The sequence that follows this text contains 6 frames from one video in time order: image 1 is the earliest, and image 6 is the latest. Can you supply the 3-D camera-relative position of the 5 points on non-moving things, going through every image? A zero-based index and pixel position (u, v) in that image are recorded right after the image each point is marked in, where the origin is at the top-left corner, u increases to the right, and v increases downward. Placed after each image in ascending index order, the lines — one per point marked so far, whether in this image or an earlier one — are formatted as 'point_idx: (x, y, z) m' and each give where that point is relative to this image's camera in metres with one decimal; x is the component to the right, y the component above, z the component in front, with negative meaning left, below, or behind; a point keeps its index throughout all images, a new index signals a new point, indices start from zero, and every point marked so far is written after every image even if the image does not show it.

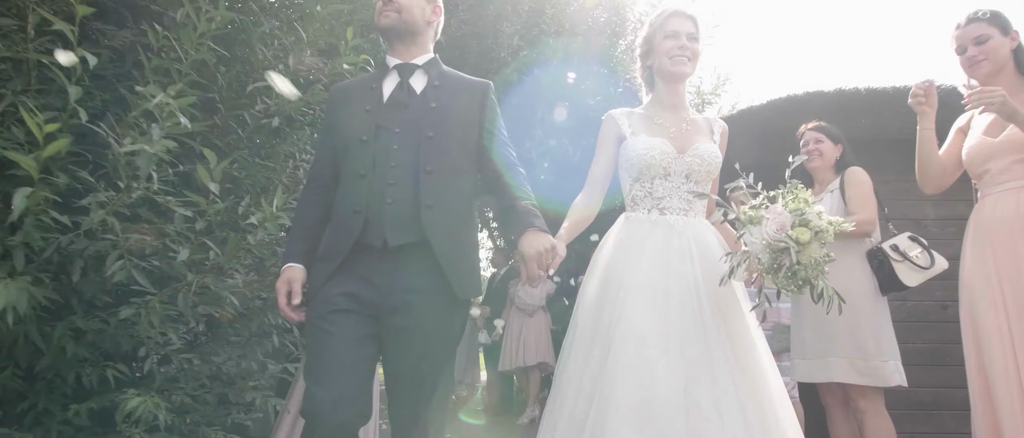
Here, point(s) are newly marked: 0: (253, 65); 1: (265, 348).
0: (-1.3, +0.8, +3.3) m
1: (-1.3, -0.7, +3.6) m
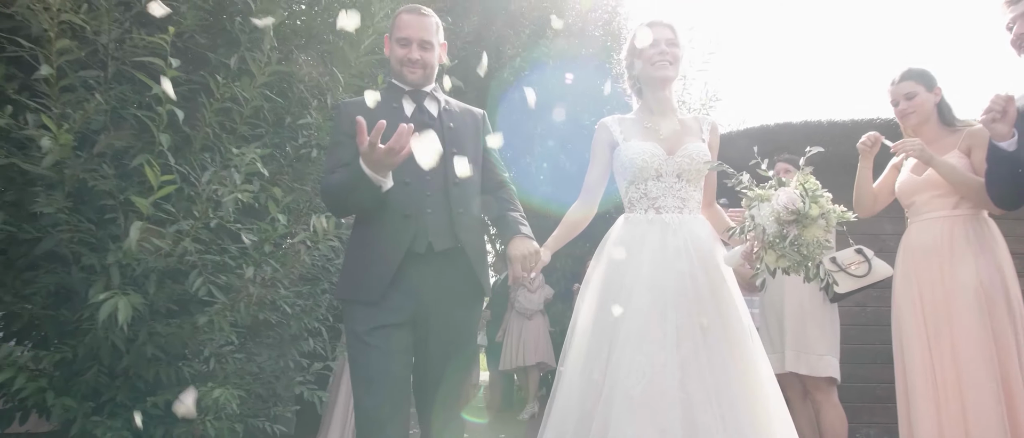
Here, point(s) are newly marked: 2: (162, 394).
0: (-1.2, +0.7, +3.8) m
1: (-1.3, -0.8, +4.1) m
2: (-1.7, -0.9, +3.4) m
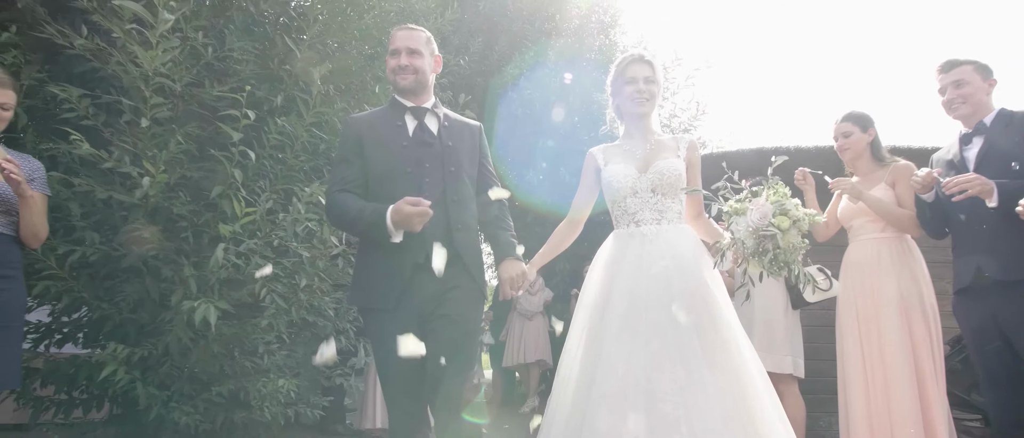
0: (-1.2, +0.6, +4.4) m
1: (-1.3, -0.9, +4.7) m
2: (-1.7, -1.0, +4.0) m
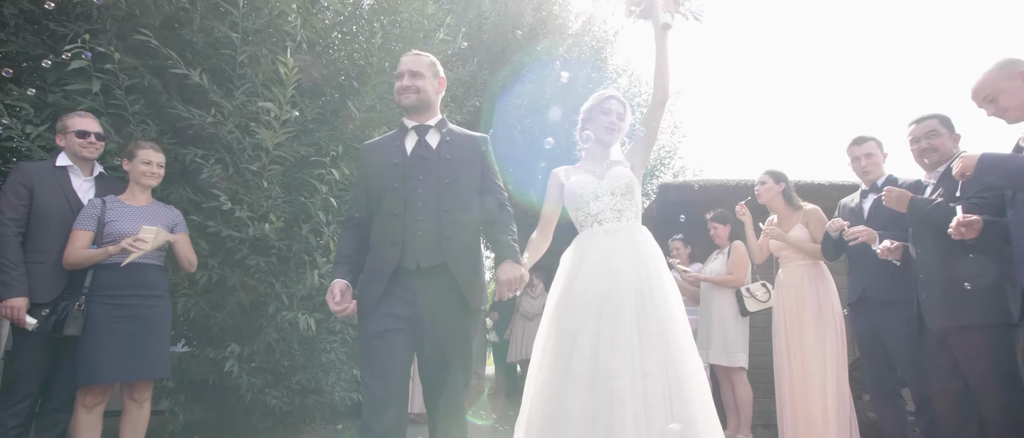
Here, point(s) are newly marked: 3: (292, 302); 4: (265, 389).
0: (-1.1, +0.4, +5.5) m
1: (-1.2, -1.1, +5.8) m
2: (-1.6, -1.2, +5.1) m
3: (-1.6, -0.6, +4.8) m
4: (-1.8, -1.2, +4.9) m
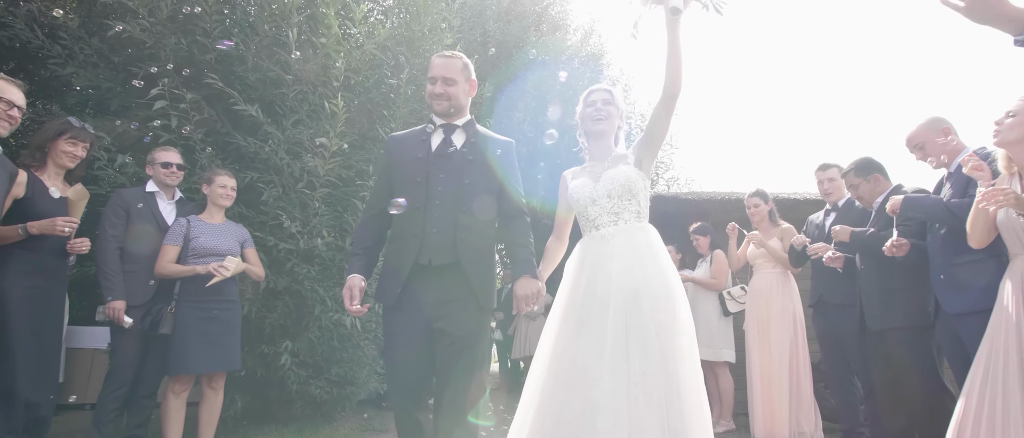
0: (-1.0, +0.2, +6.2) m
1: (-1.1, -1.2, +6.5) m
2: (-1.5, -1.3, +5.8) m
3: (-1.5, -0.7, +5.6) m
4: (-1.7, -1.3, +5.7) m
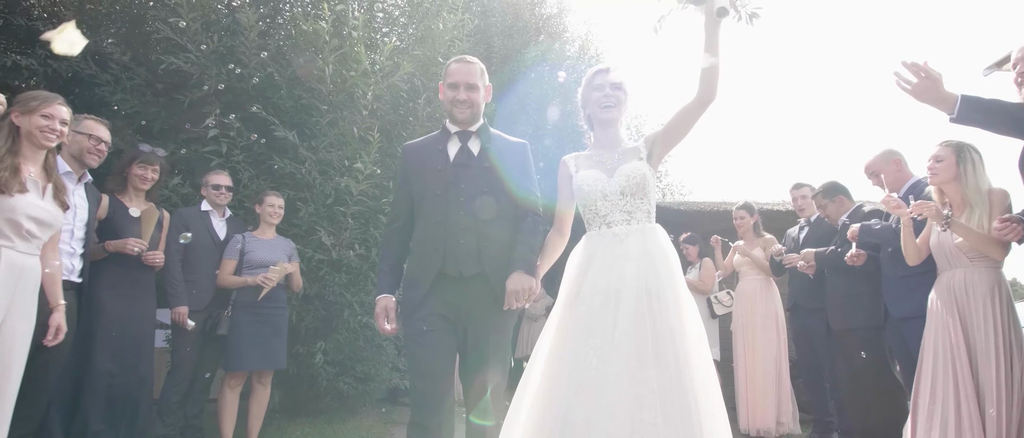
0: (-0.9, +0.1, +6.8) m
1: (-1.0, -1.3, +7.1) m
2: (-1.4, -1.4, +6.4) m
3: (-1.4, -0.8, +6.2) m
4: (-1.6, -1.5, +6.3) m
